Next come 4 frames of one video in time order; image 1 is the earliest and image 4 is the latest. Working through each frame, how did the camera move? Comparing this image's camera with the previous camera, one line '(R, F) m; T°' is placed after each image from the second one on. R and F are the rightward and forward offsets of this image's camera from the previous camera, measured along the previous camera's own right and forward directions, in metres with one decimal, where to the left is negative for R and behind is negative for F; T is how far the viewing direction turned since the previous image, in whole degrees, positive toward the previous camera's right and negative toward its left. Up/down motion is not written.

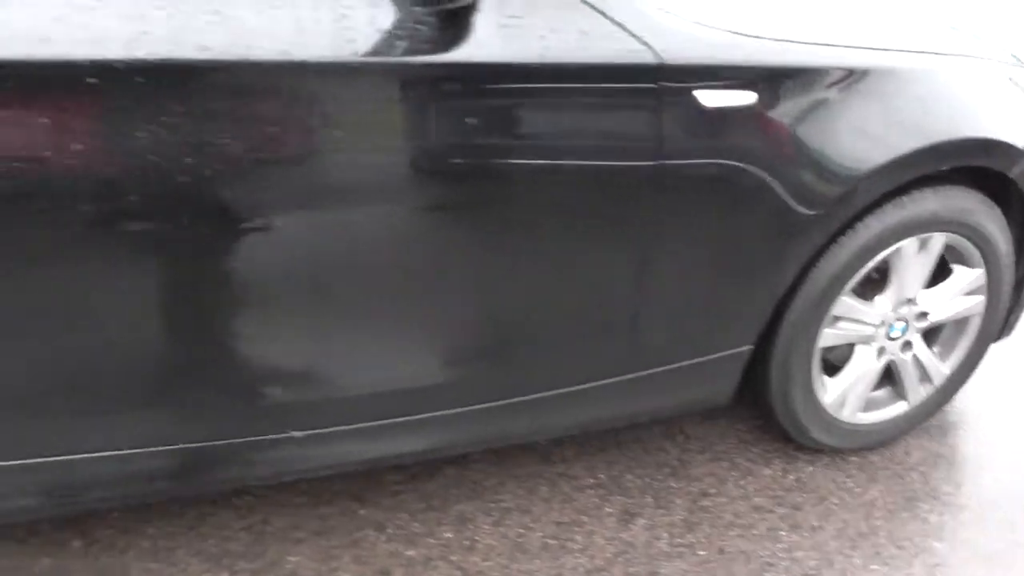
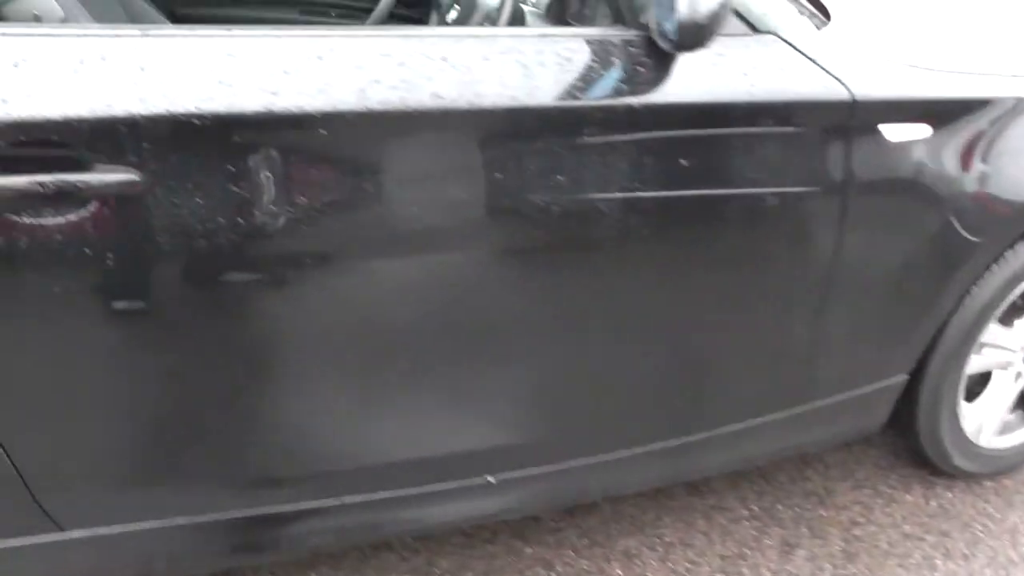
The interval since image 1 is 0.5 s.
(-0.4, 0.0) m; +1°
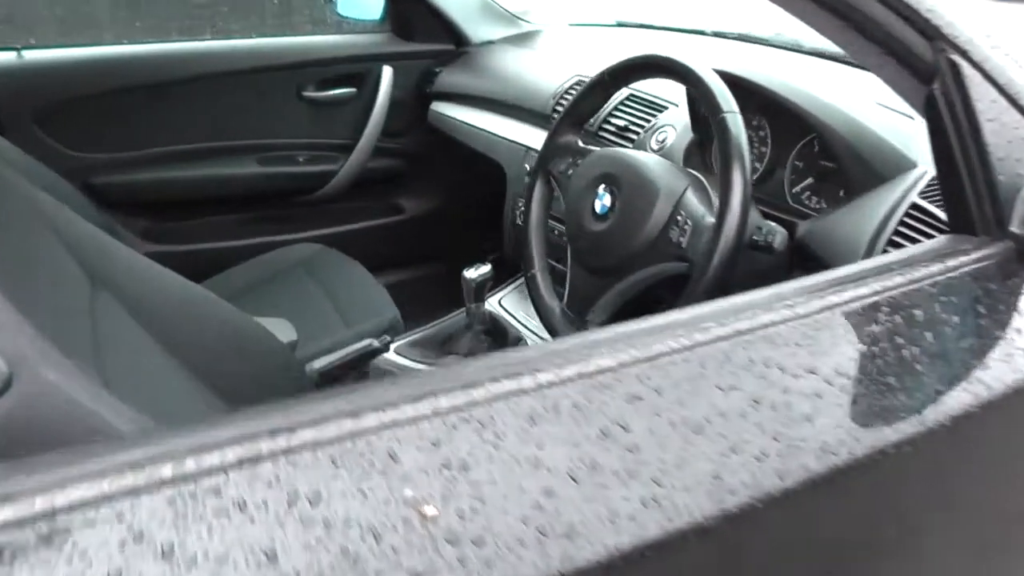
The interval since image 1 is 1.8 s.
(-0.4, +0.7) m; +9°
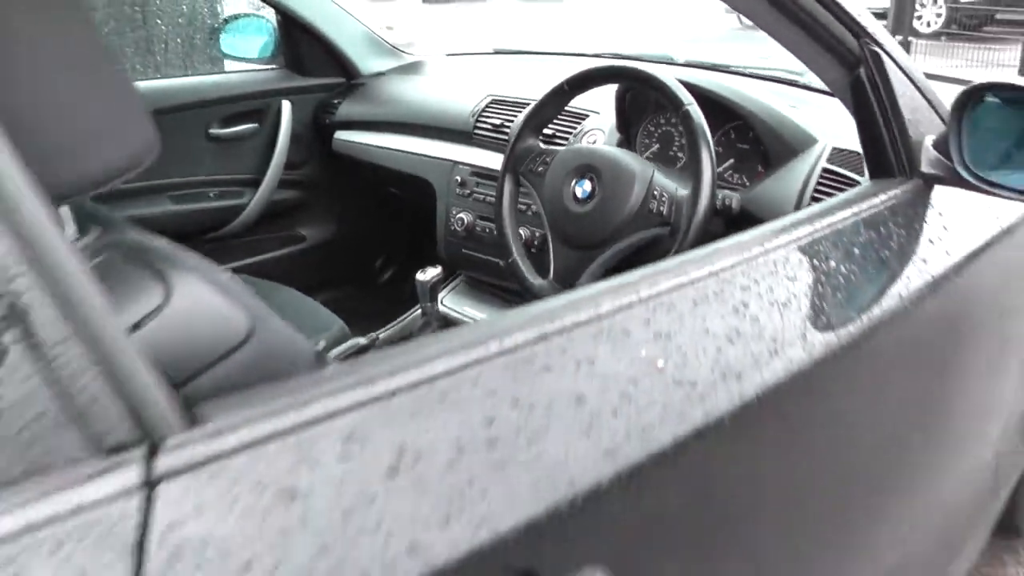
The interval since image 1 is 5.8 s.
(-0.3, -0.2) m; +12°
